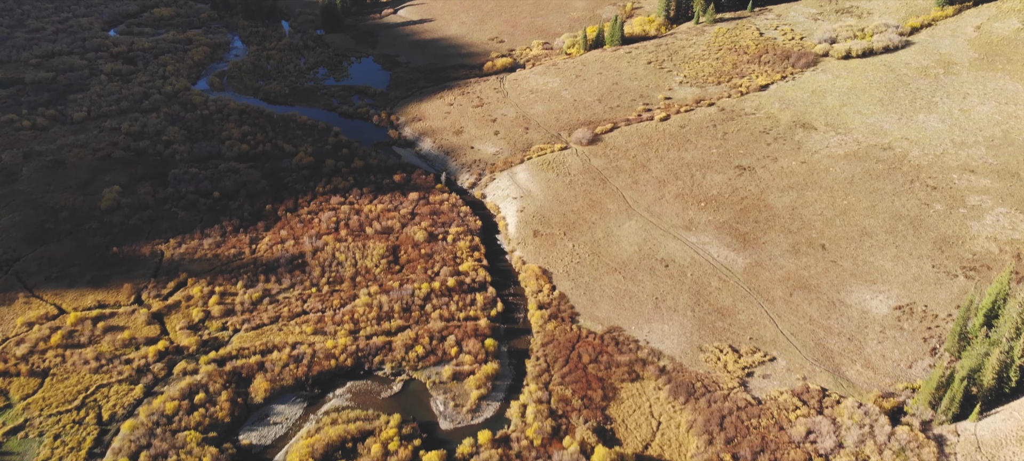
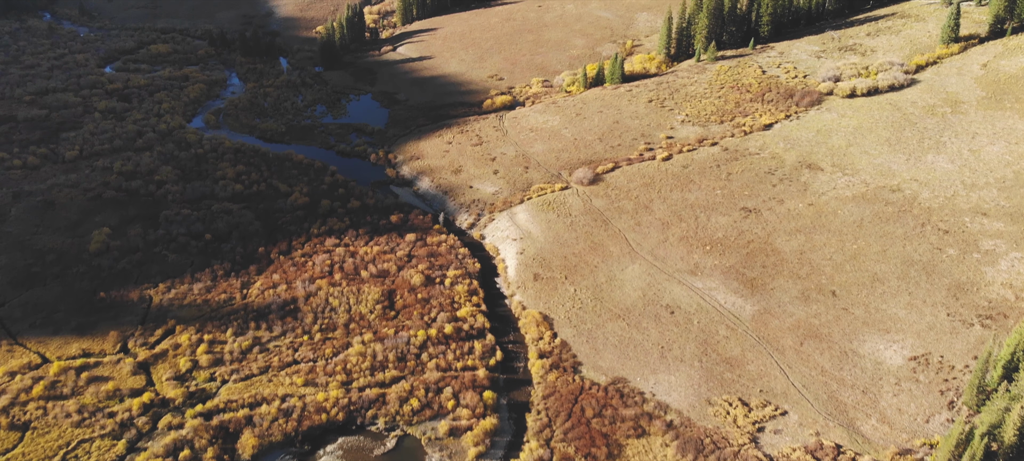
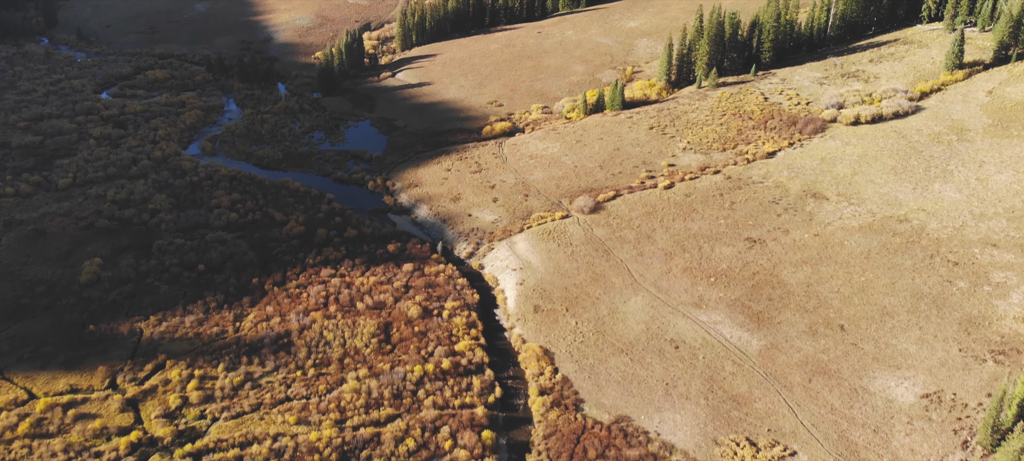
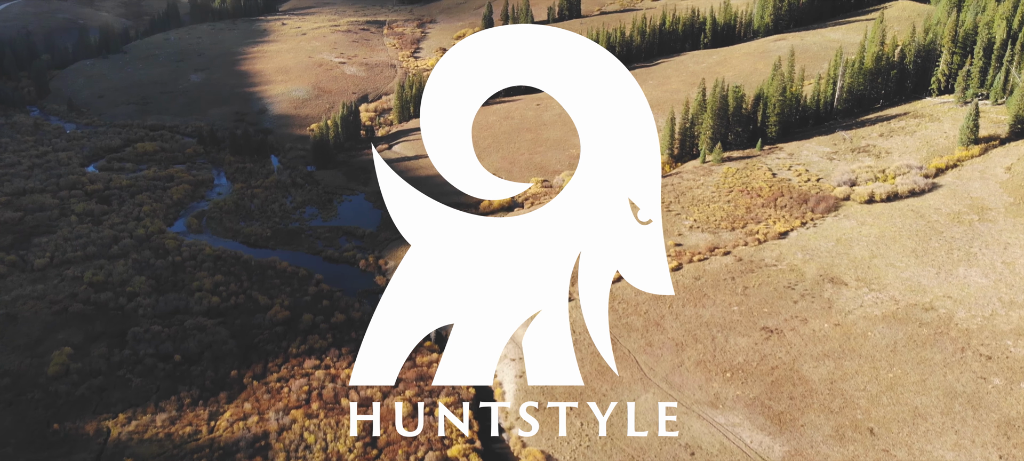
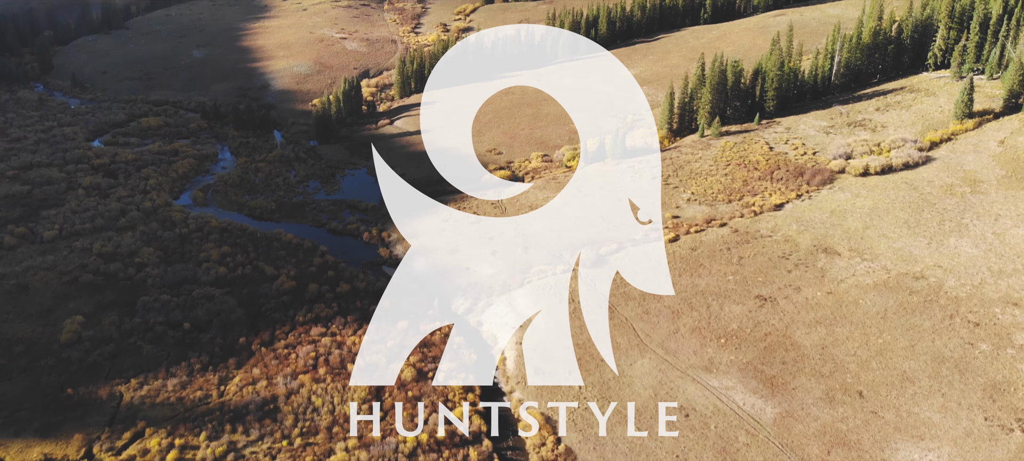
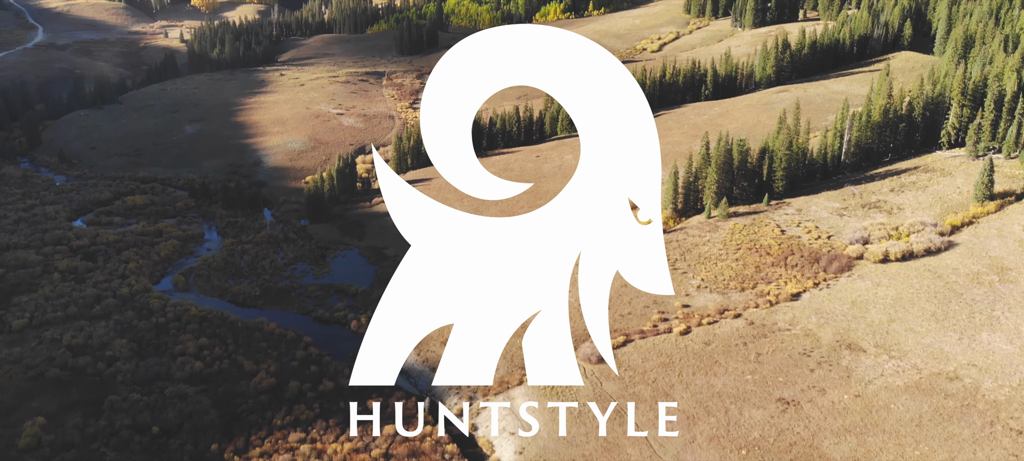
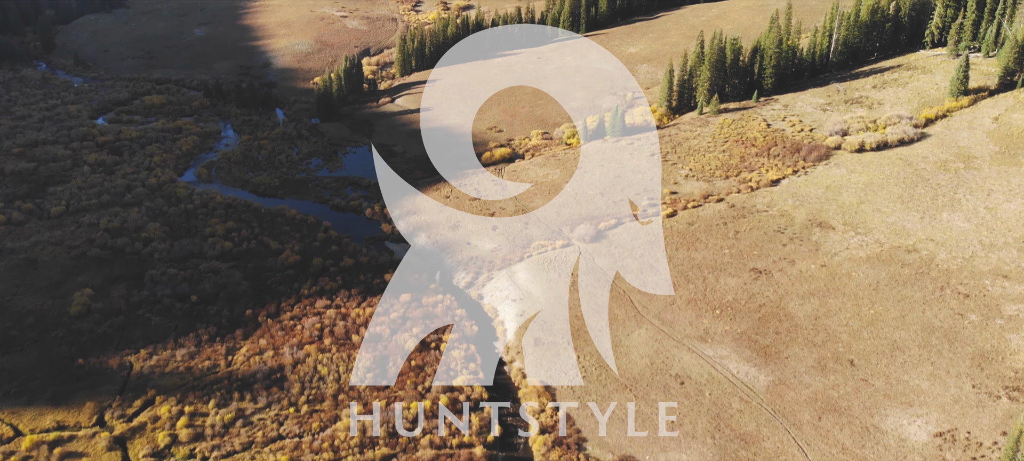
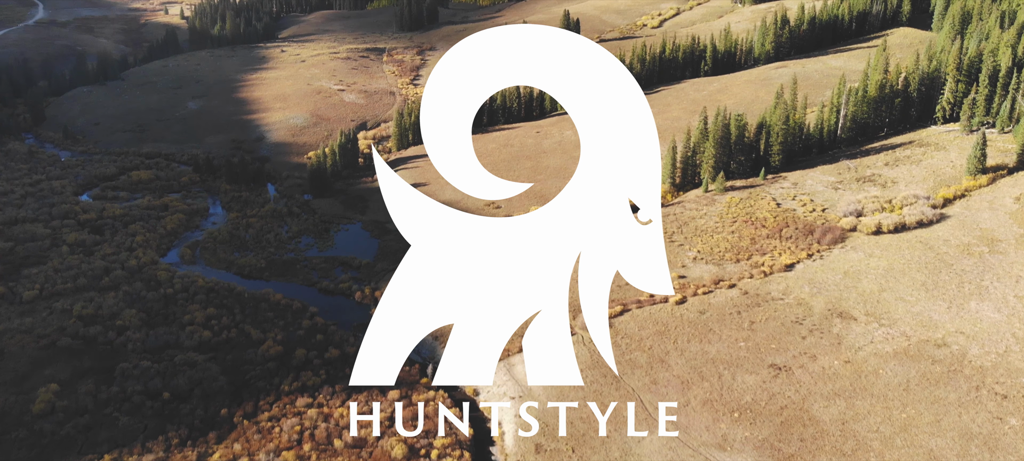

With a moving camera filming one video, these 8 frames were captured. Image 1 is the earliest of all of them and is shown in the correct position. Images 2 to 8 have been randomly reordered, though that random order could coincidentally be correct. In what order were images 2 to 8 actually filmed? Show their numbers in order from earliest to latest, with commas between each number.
2, 3, 7, 5, 4, 8, 6
